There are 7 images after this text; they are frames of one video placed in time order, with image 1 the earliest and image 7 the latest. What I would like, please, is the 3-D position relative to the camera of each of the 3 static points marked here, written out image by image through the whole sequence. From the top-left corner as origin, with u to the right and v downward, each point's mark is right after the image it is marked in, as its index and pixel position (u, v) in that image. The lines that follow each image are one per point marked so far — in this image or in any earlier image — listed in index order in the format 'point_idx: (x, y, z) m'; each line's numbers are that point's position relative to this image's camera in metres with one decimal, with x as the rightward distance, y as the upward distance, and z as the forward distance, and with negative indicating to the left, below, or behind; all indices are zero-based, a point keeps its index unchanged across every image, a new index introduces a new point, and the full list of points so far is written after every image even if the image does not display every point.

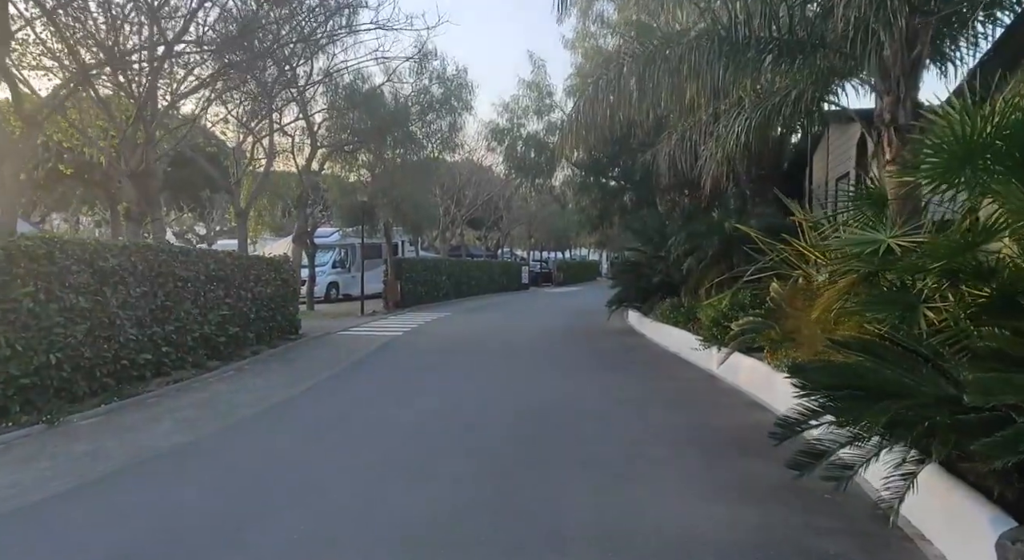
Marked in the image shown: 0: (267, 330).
0: (-5.6, -1.2, +15.5) m
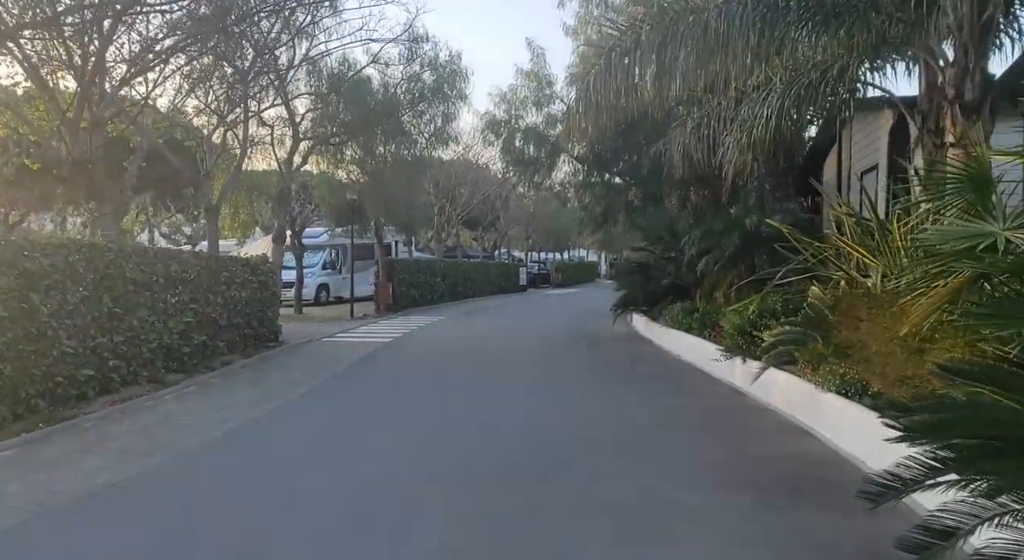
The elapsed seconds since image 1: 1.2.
0: (-5.7, -1.2, +14.2) m
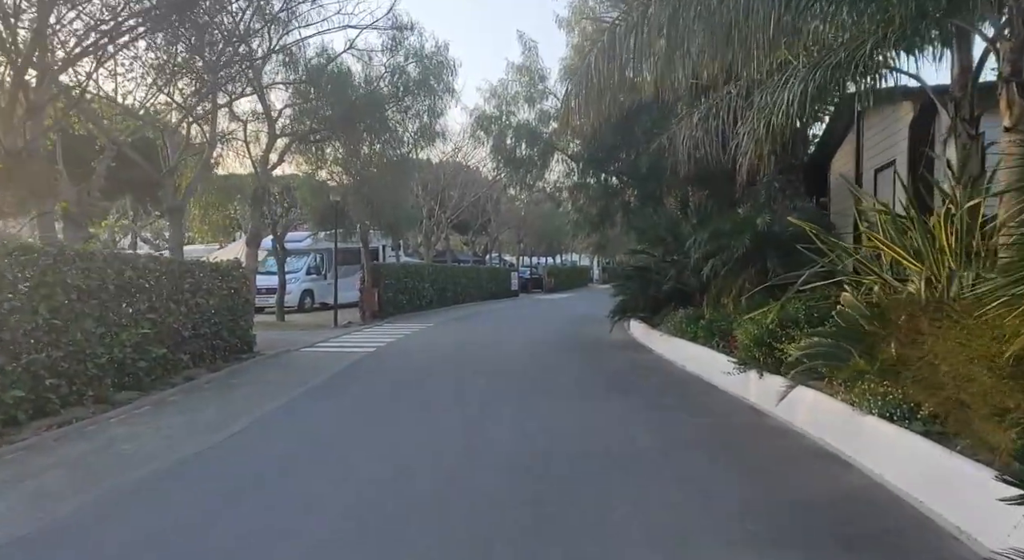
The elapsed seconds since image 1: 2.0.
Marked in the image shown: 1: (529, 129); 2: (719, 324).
0: (-5.8, -1.3, +13.0) m
1: (+0.5, +4.5, +19.9) m
2: (+3.7, -0.8, +12.1) m
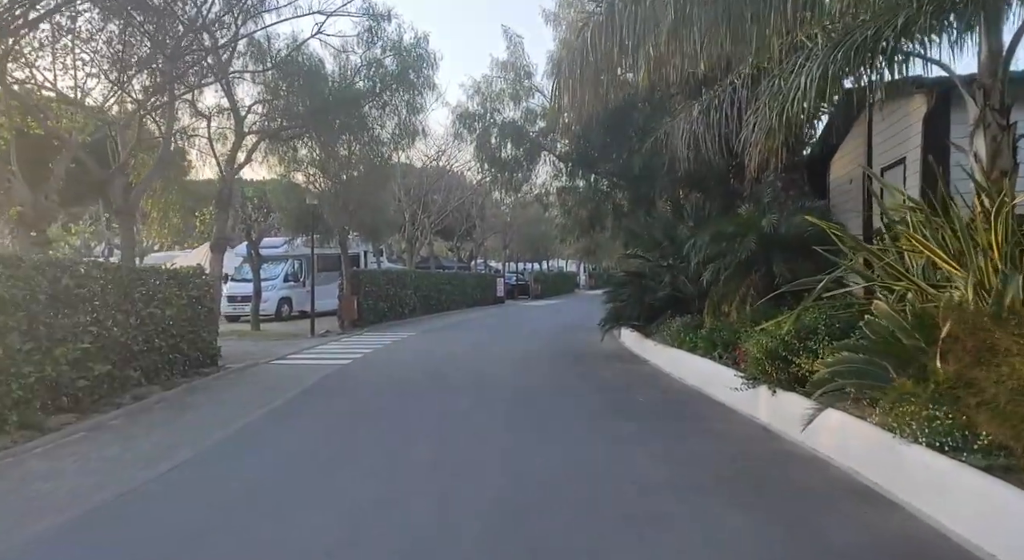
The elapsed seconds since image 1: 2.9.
0: (-6.1, -1.5, +11.9) m
1: (+0.1, +4.3, +18.9) m
2: (+3.5, -0.9, +11.2) m
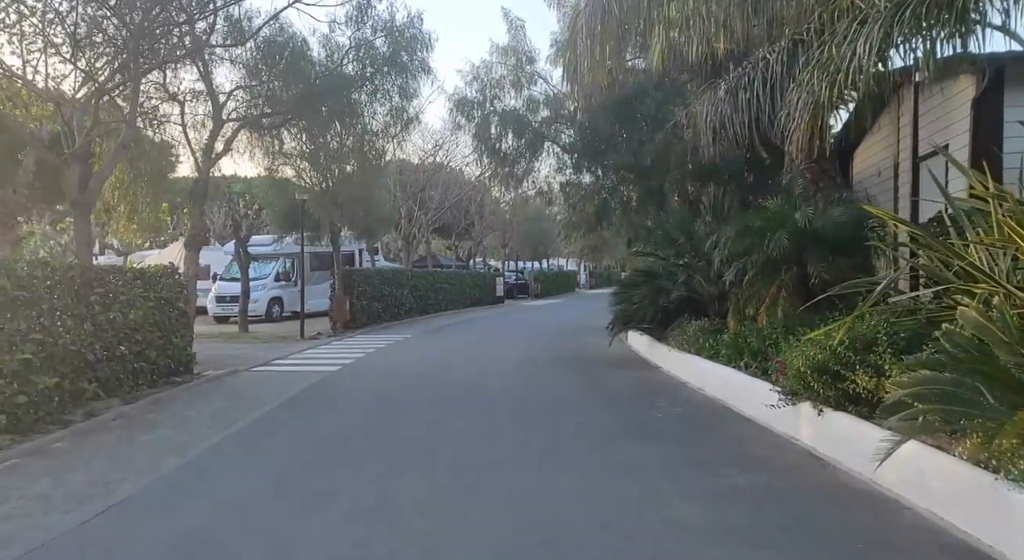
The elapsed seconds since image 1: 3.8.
0: (-6.1, -1.5, +10.7) m
1: (+0.1, +4.3, +17.7) m
2: (+3.5, -0.9, +10.0) m
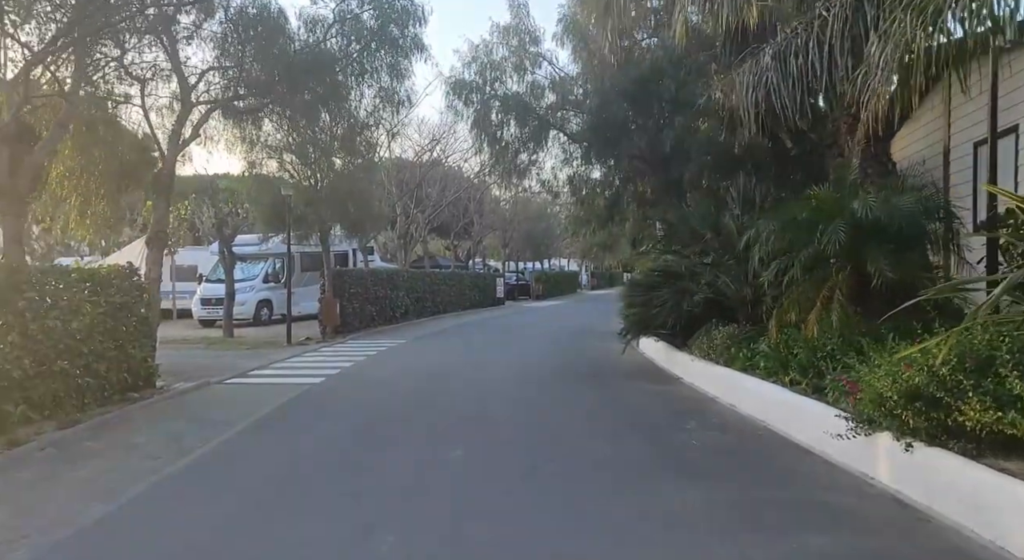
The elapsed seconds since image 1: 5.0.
0: (-6.0, -1.5, +9.2) m
1: (+0.2, +4.3, +16.2) m
2: (+3.6, -0.9, +8.5) m
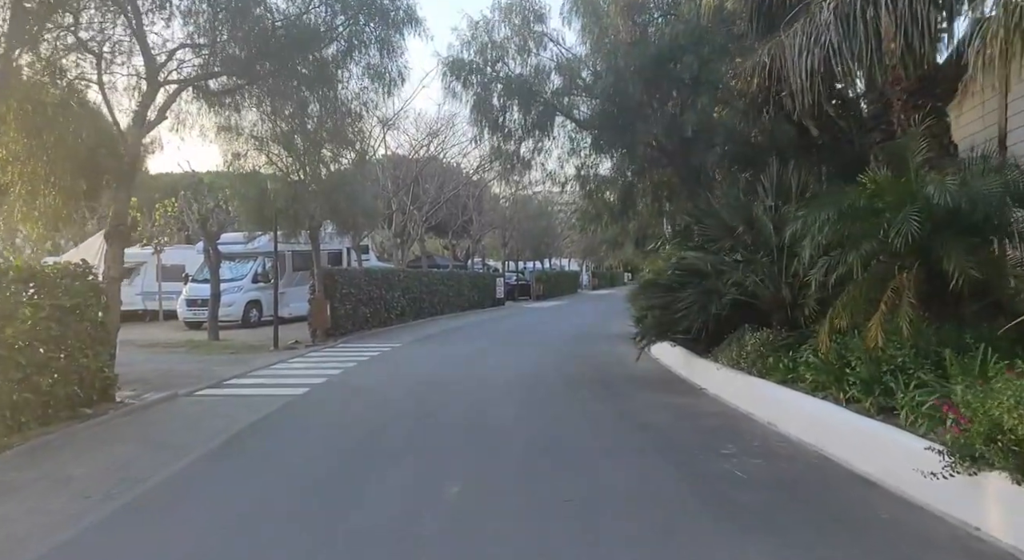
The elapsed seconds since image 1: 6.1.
0: (-5.9, -1.5, +7.9) m
1: (+0.2, +4.3, +14.9) m
2: (+3.7, -0.9, +7.2) m
